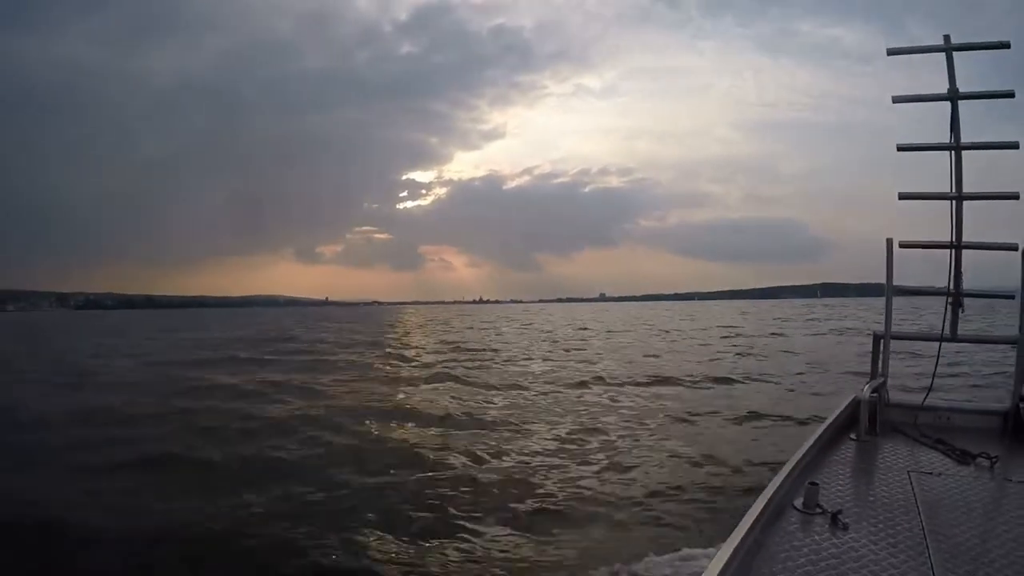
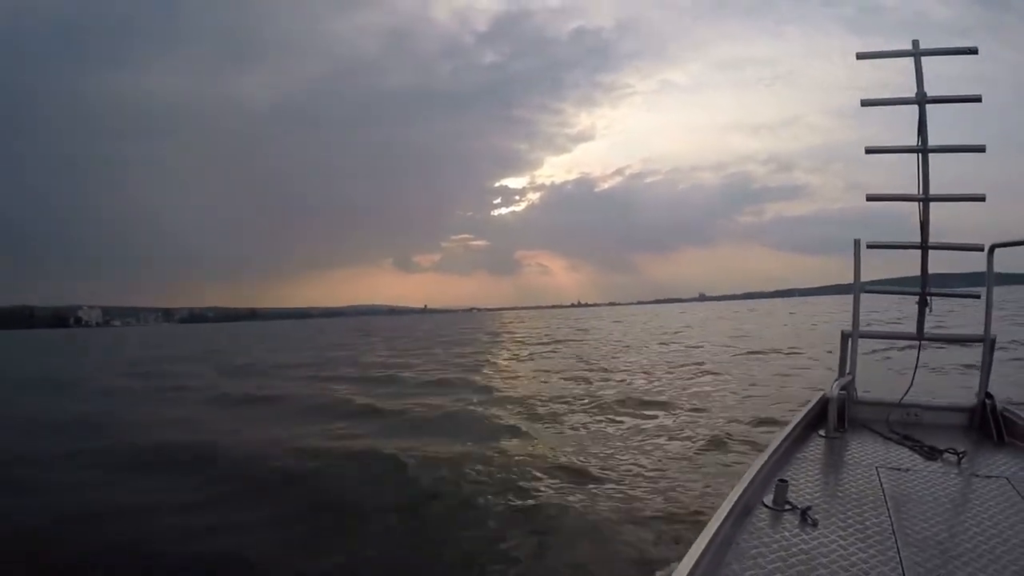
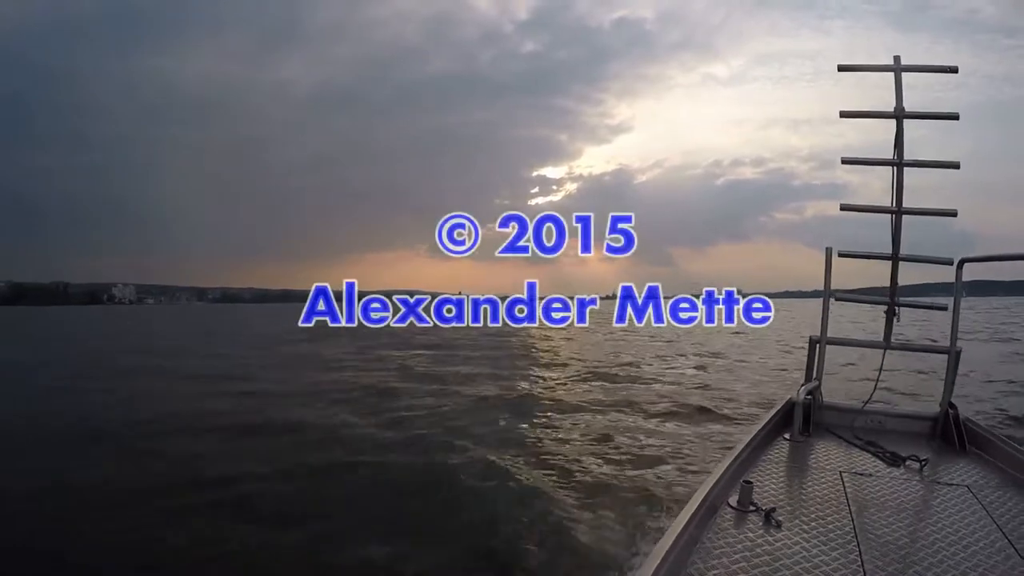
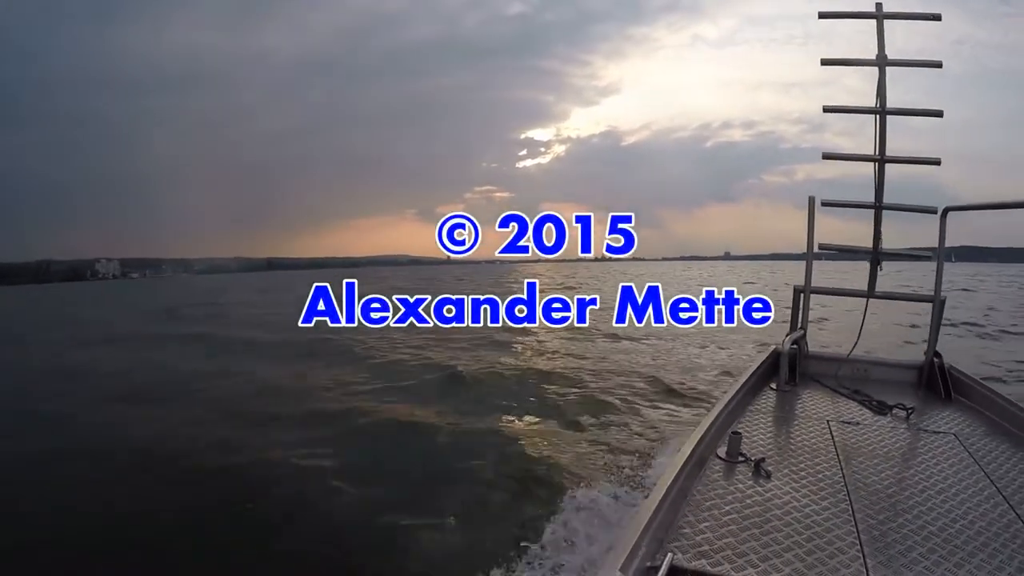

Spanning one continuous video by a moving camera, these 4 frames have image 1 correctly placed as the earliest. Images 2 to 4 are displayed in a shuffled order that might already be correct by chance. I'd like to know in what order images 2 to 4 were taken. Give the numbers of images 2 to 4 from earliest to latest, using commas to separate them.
2, 3, 4
